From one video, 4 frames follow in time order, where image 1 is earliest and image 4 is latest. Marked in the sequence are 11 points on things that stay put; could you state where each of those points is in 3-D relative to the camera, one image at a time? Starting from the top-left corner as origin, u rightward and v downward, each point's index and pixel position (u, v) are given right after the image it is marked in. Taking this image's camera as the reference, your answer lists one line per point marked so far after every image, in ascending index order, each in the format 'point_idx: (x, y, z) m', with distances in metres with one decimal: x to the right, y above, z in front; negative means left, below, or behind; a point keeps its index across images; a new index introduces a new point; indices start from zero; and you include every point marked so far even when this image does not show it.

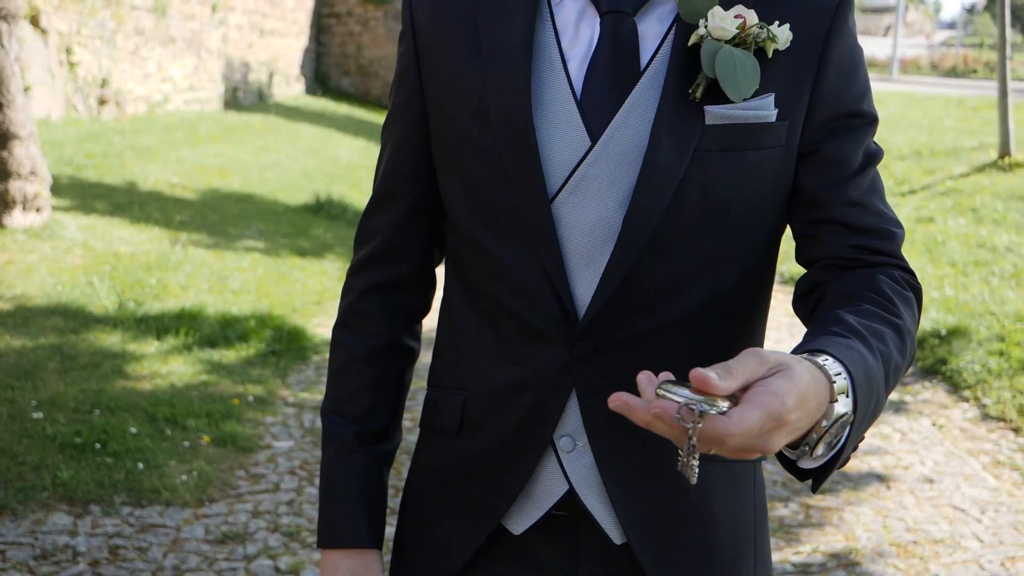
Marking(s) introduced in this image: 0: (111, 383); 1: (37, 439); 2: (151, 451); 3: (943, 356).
0: (-1.7, -0.4, +5.0) m
1: (-1.8, -0.6, +4.3) m
2: (-1.4, -0.6, +4.3) m
3: (+2.2, -0.4, +5.9) m
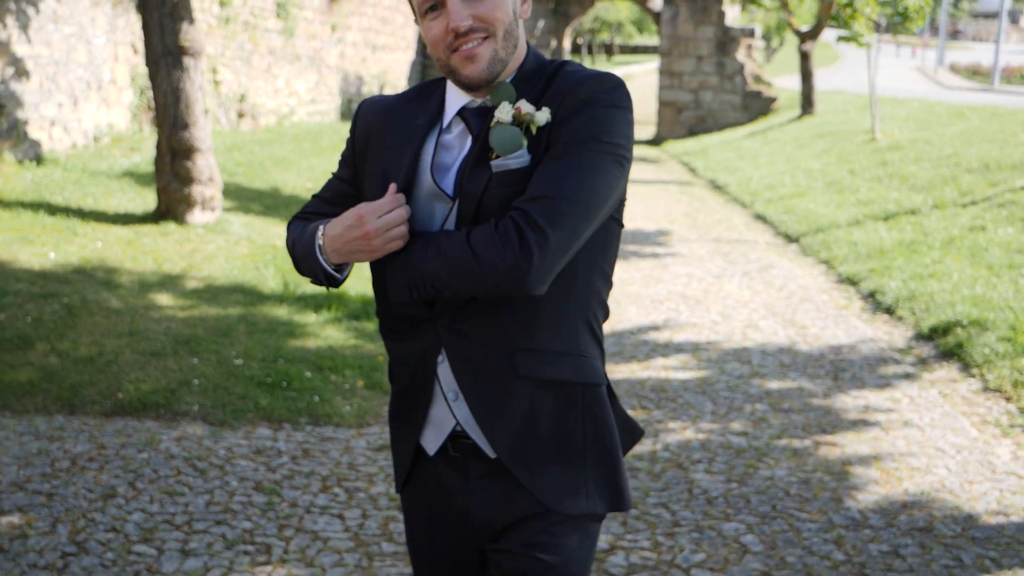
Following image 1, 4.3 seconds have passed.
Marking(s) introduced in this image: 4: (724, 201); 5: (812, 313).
0: (-1.3, -0.3, +6.5) m
1: (-1.4, -0.5, +5.8) m
2: (-1.0, -0.5, +5.8) m
3: (+2.7, -0.3, +7.0) m
4: (+2.9, +1.2, +15.5) m
5: (+2.2, -0.2, +8.3) m
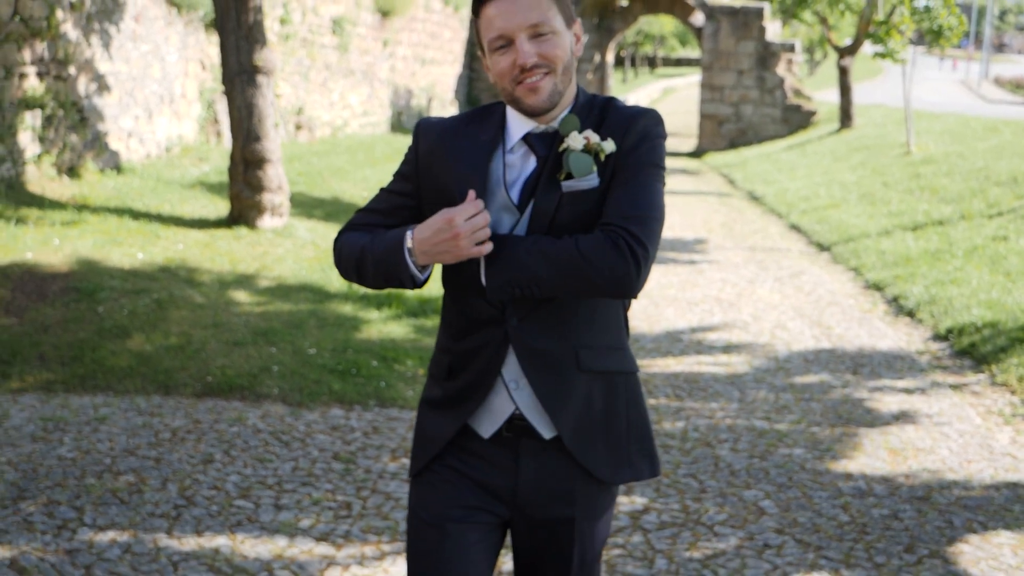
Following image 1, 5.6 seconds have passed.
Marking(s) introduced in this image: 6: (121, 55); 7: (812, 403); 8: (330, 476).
0: (-1.0, -0.3, +7.1) m
1: (-1.1, -0.4, +6.4) m
2: (-0.7, -0.5, +6.4) m
3: (+3.0, -0.3, +7.6) m
4: (+3.5, +1.1, +16.1) m
5: (+2.5, -0.2, +8.8) m
6: (-3.7, +2.2, +10.9) m
7: (+1.7, -0.6, +6.4) m
8: (-0.8, -0.8, +5.1) m
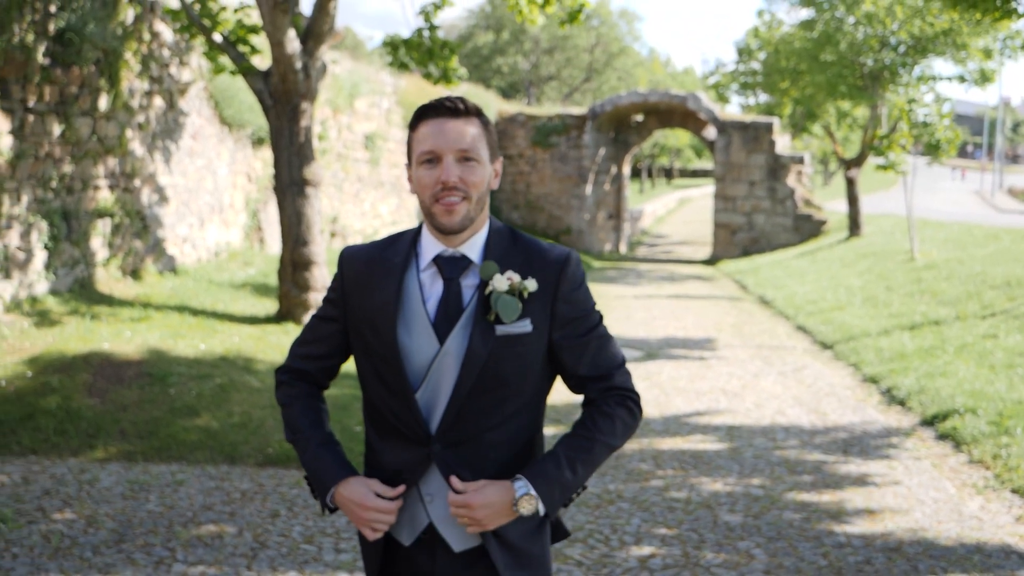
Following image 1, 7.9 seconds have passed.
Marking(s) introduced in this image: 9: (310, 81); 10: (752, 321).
0: (-0.8, -0.9, +8.0) m
1: (-1.0, -1.0, +7.3) m
2: (-0.5, -1.0, +7.3) m
3: (+3.2, -1.0, +8.3) m
4: (+3.8, -0.4, +16.9) m
5: (+2.7, -1.0, +9.6) m
6: (-3.5, +1.2, +12.0) m
7: (+1.8, -1.2, +7.1) m
8: (-0.7, -1.2, +5.9) m
9: (-1.7, +1.7, +9.7) m
10: (+3.3, -0.5, +16.1) m
